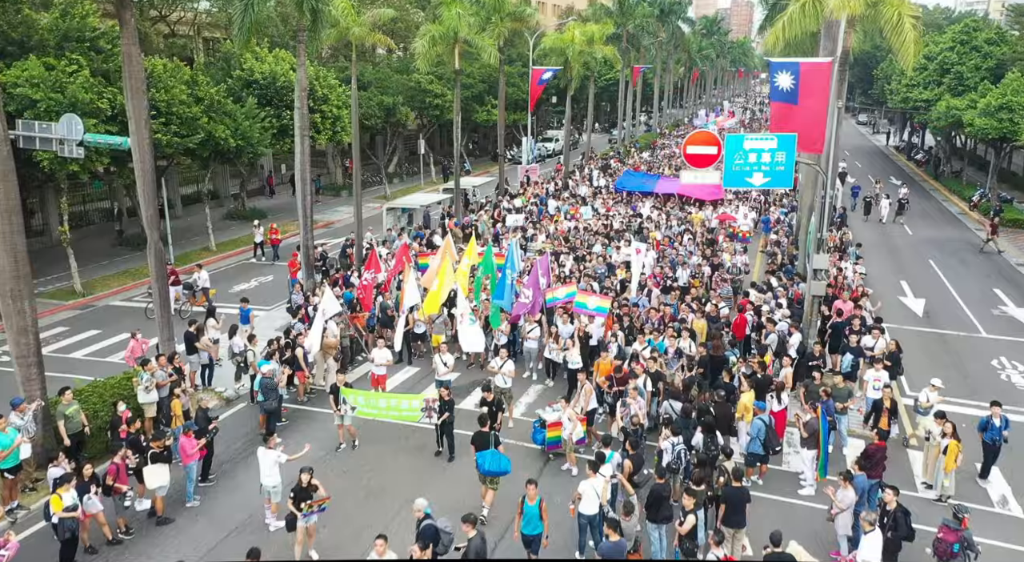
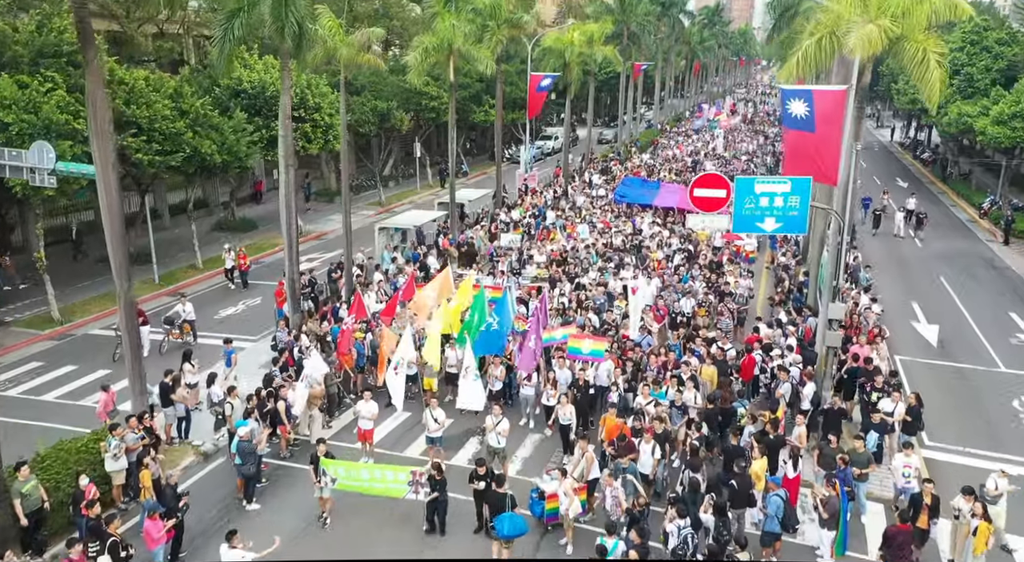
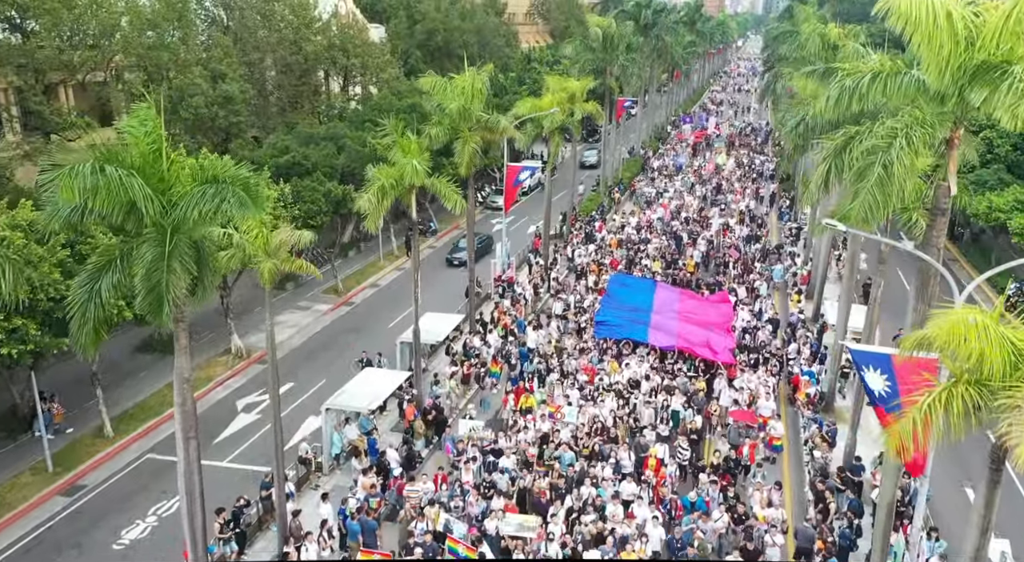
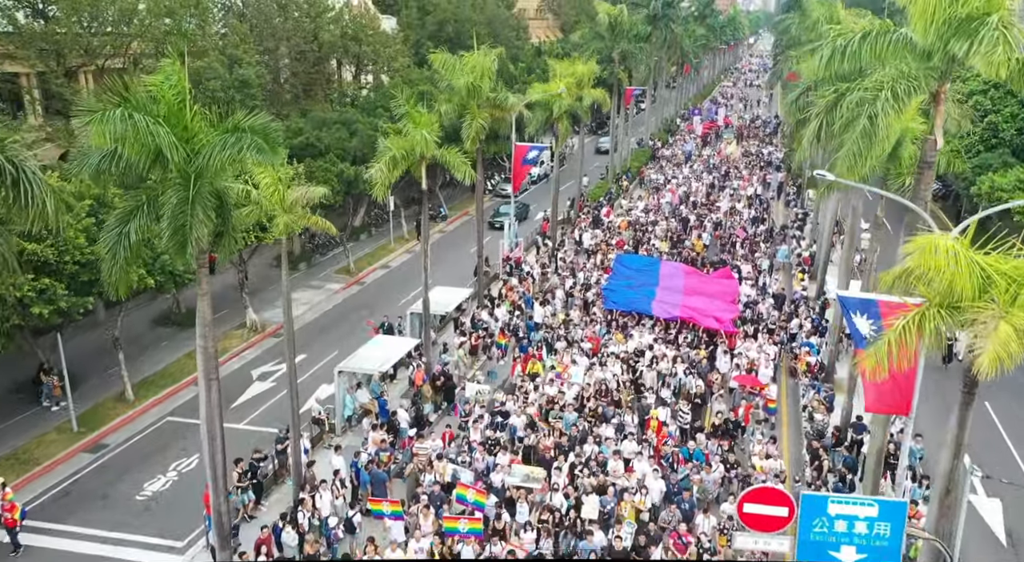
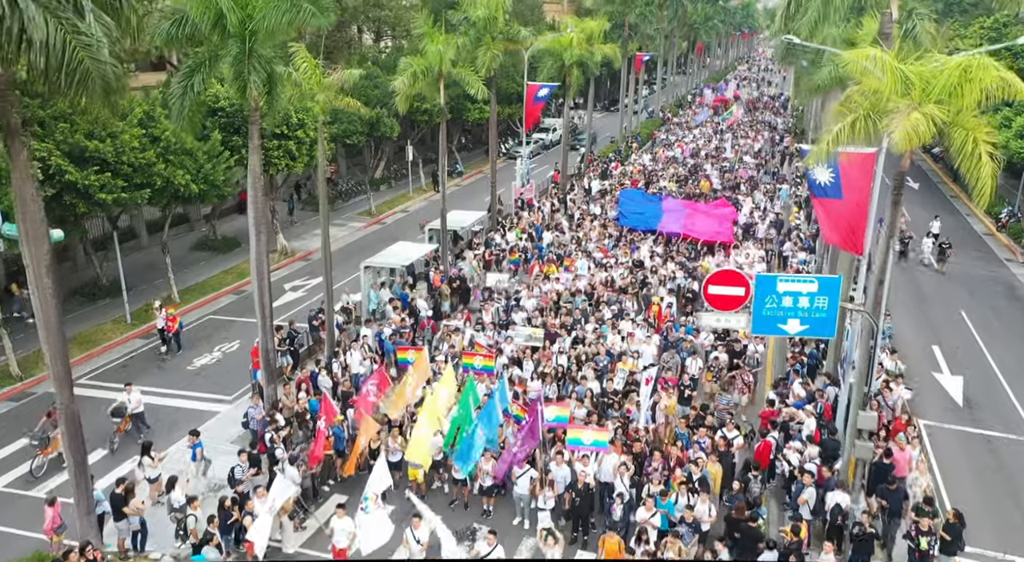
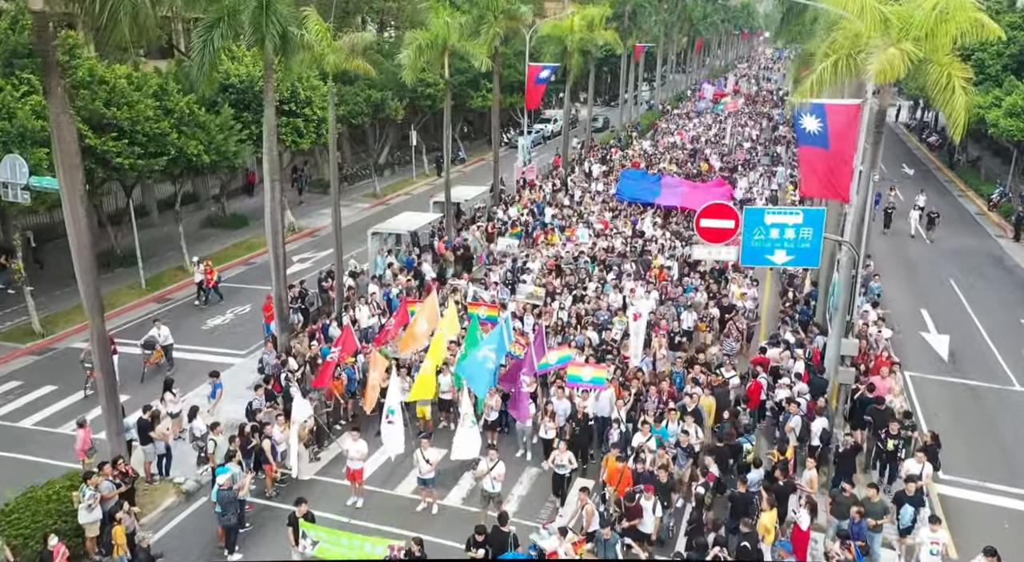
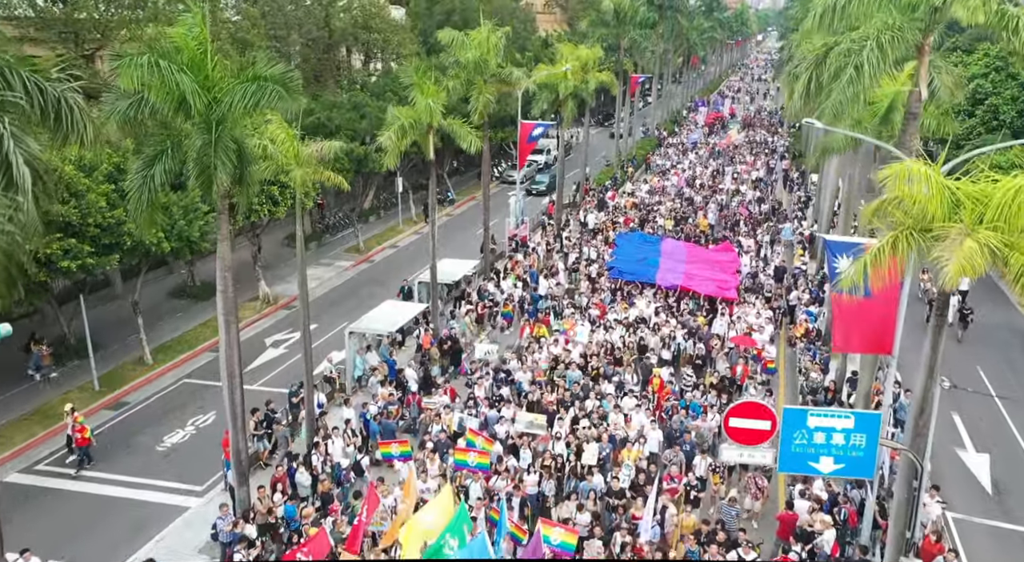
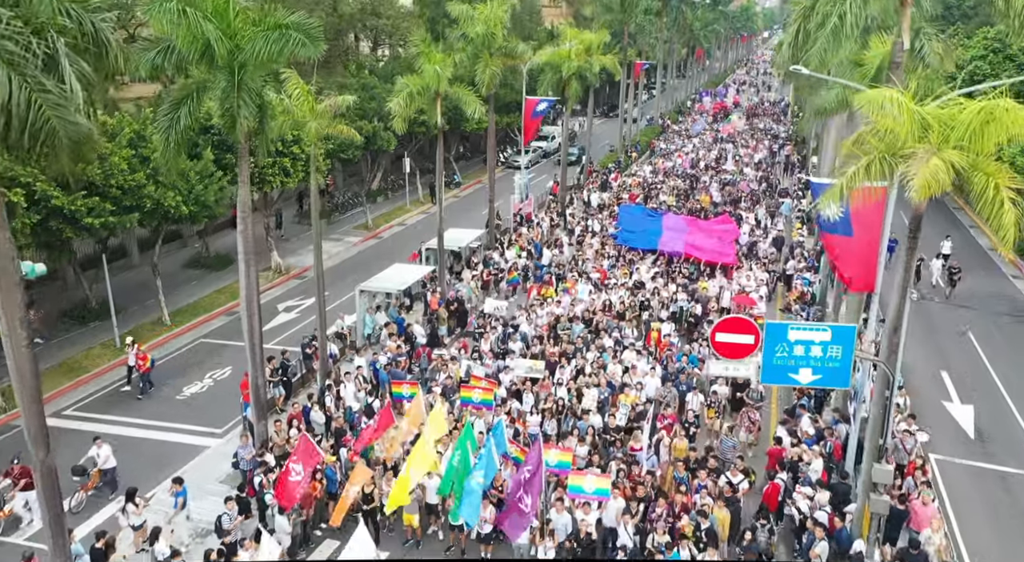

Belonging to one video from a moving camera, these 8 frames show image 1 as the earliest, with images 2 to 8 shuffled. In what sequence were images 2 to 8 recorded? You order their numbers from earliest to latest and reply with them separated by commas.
2, 6, 5, 8, 7, 4, 3
